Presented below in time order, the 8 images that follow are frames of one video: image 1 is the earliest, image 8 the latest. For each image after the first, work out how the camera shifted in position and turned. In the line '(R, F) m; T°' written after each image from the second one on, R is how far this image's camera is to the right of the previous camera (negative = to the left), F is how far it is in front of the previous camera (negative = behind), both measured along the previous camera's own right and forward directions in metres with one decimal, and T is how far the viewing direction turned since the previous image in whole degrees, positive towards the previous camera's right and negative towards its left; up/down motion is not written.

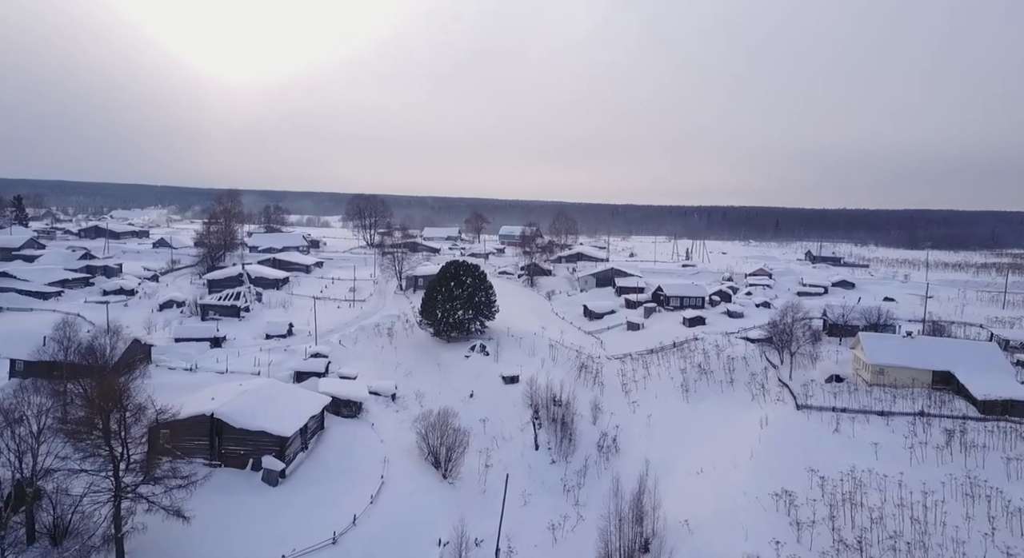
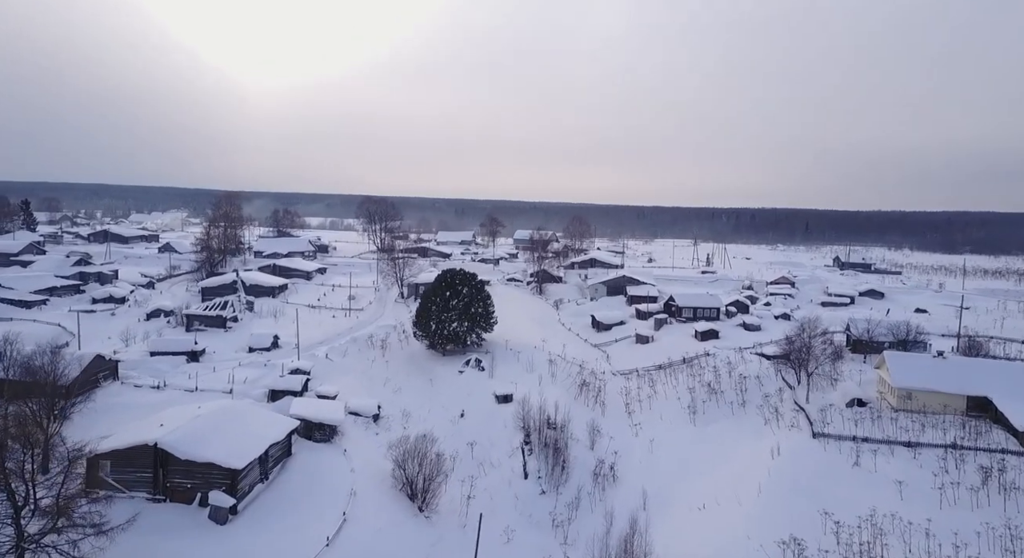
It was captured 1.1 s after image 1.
(+0.8, +1.1) m; -2°
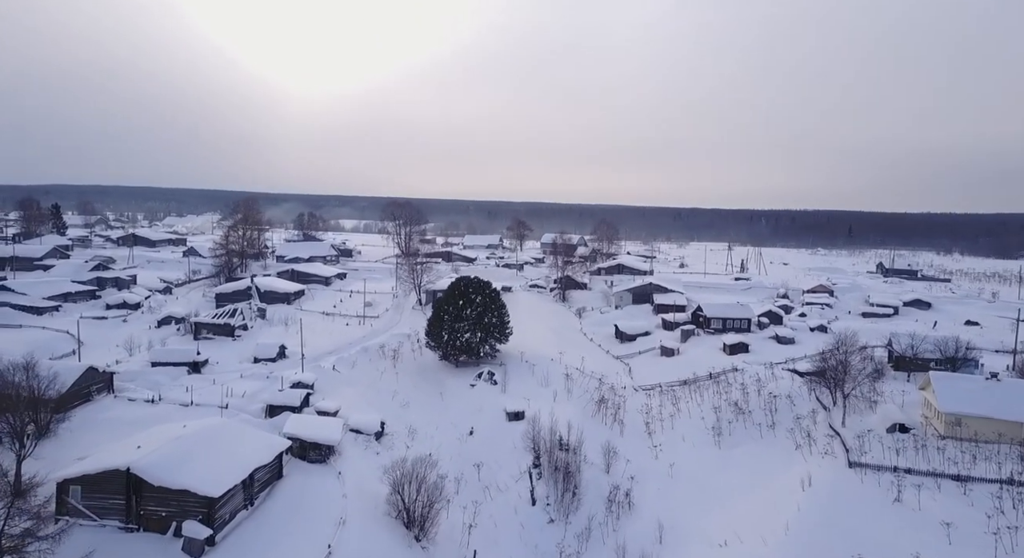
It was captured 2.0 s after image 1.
(+0.5, +0.9) m; -3°
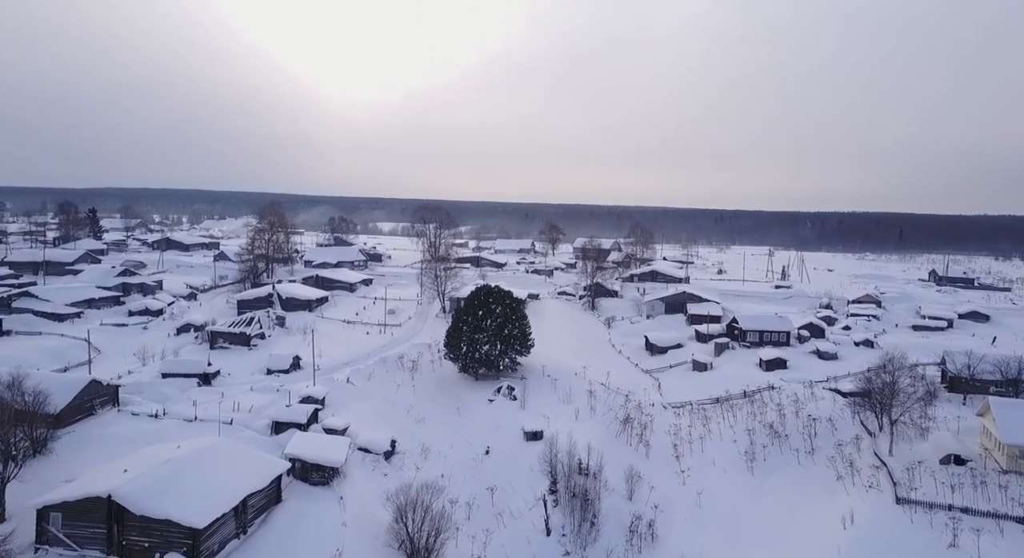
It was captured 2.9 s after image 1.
(+0.4, +0.8) m; -3°
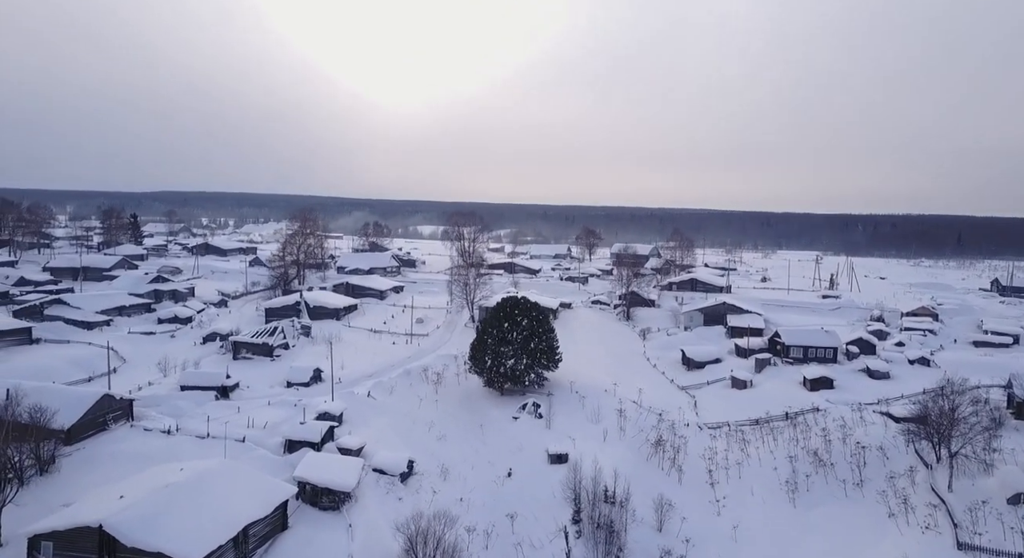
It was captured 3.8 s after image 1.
(+0.4, +0.7) m; -4°
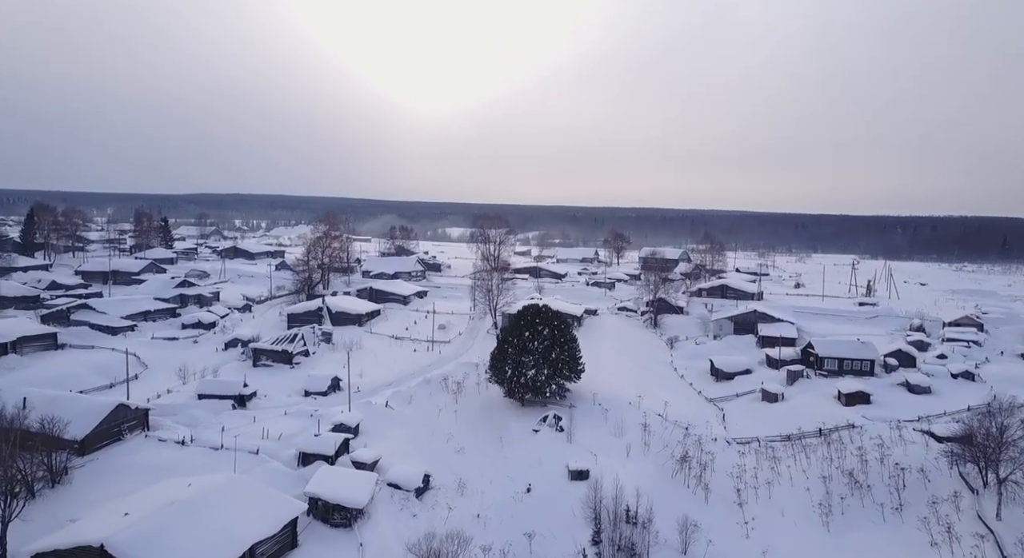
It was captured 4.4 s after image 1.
(+0.2, +0.4) m; -3°
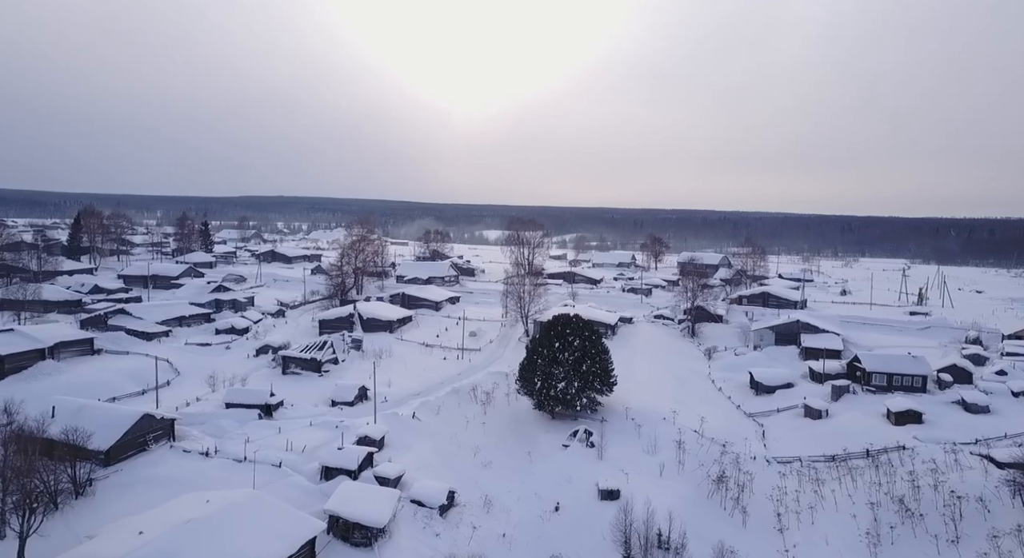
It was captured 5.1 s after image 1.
(+0.2, +0.4) m; -3°
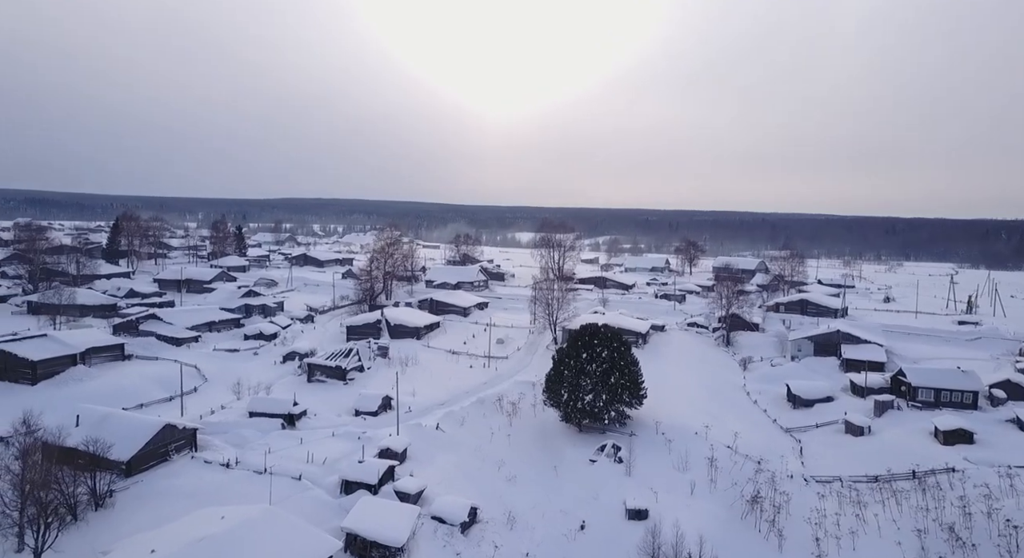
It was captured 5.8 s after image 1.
(+0.2, +0.4) m; -3°
